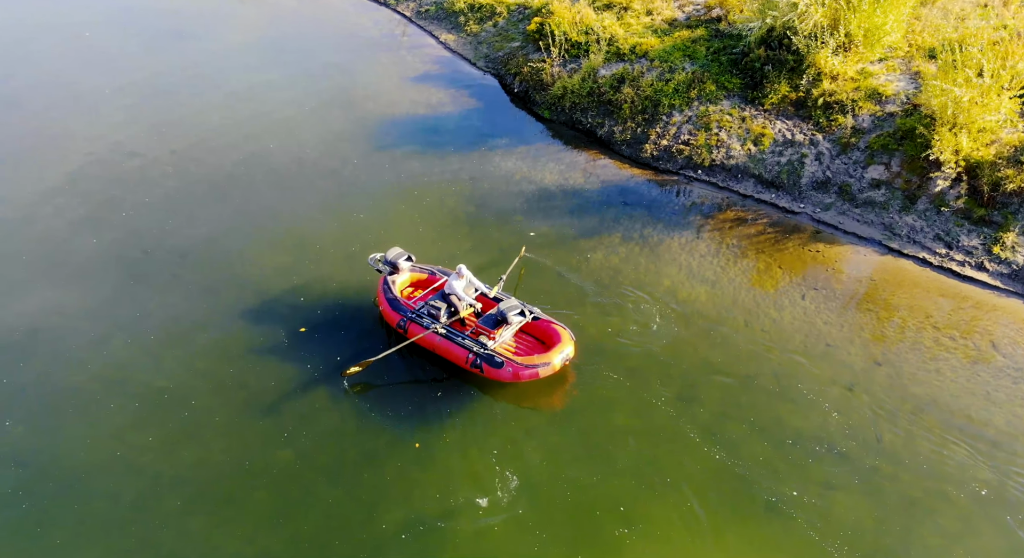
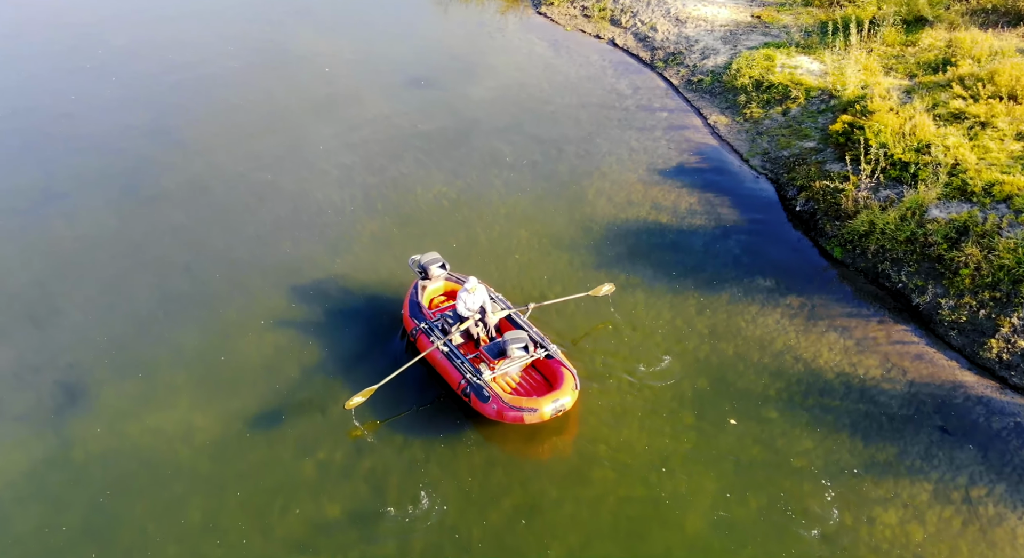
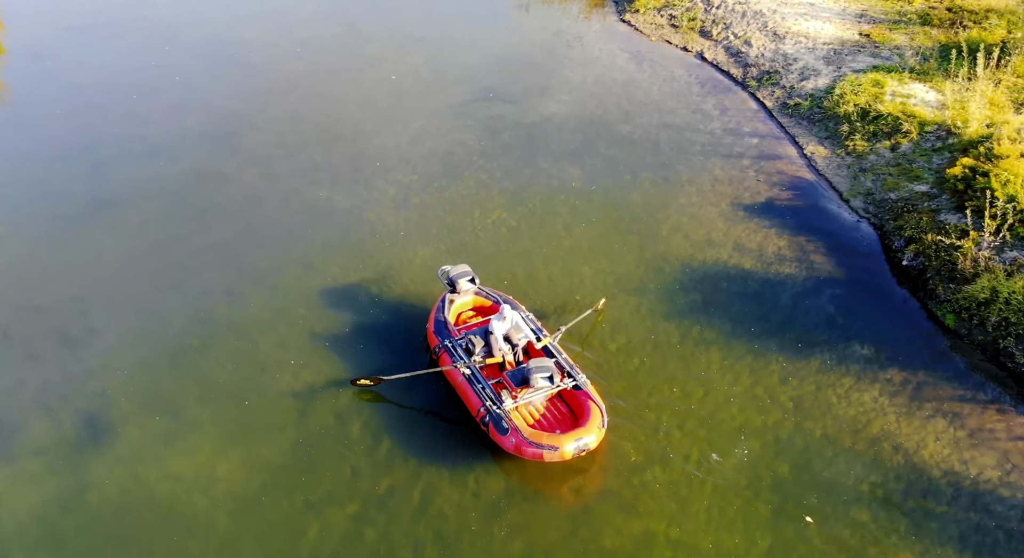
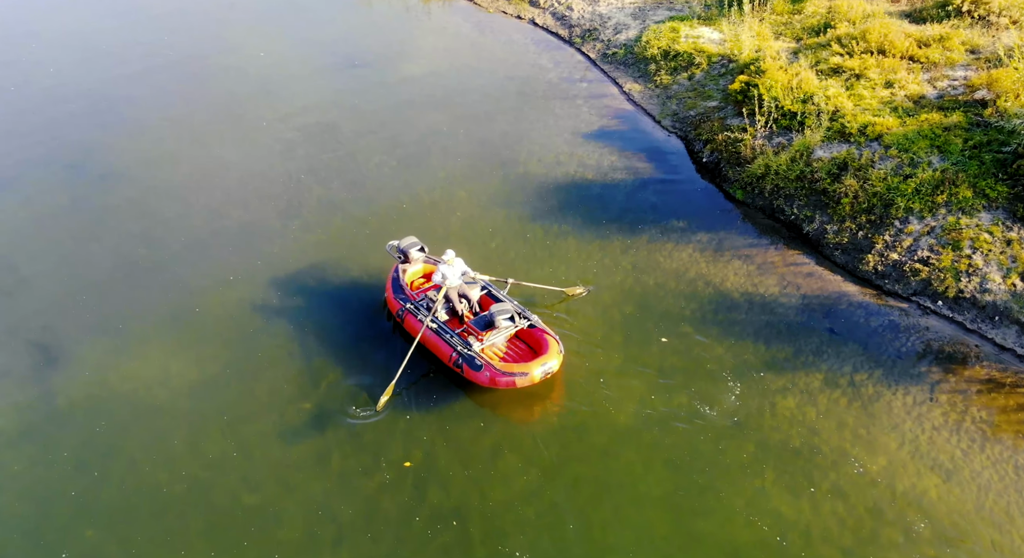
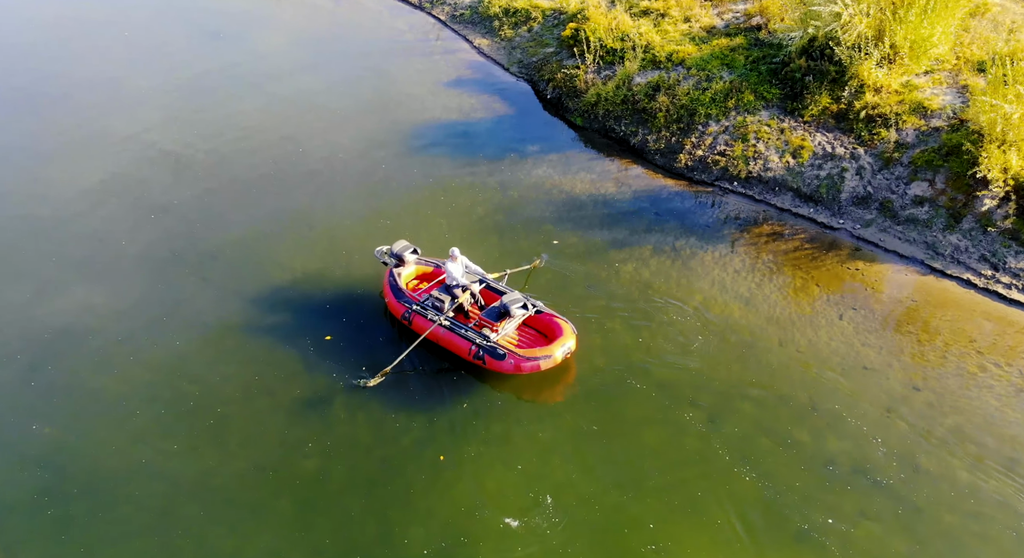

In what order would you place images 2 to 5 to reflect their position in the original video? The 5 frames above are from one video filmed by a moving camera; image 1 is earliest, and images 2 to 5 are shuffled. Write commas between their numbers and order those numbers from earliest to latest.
5, 4, 2, 3
